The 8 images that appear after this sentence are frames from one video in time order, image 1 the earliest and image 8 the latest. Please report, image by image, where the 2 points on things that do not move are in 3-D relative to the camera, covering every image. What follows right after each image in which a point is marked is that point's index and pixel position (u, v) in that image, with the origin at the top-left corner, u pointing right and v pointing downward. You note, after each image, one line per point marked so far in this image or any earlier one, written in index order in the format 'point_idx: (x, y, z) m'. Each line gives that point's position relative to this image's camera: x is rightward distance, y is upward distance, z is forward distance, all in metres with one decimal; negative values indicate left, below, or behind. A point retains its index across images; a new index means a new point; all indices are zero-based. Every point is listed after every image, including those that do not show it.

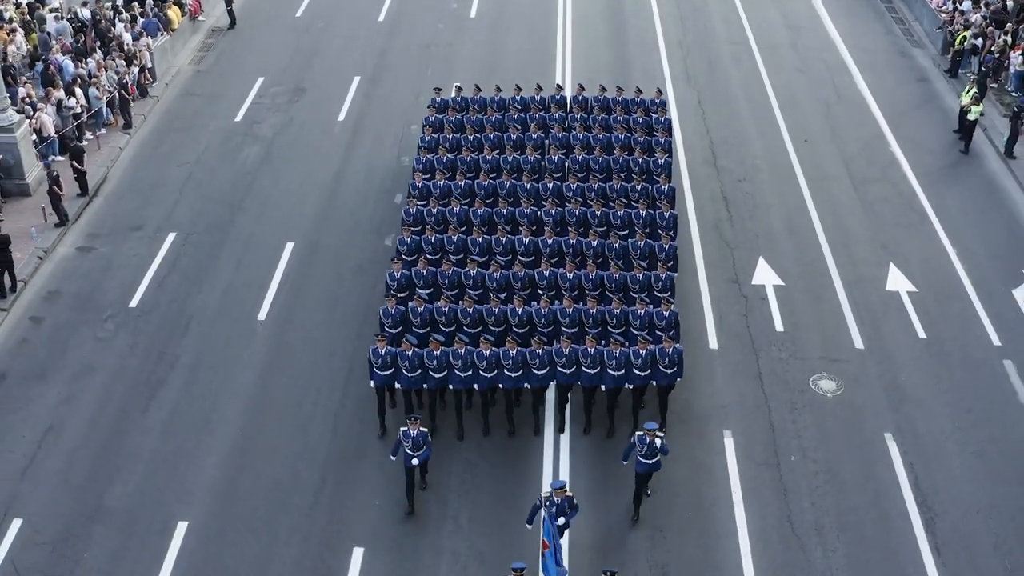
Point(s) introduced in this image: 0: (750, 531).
0: (+3.4, -3.5, +17.3) m
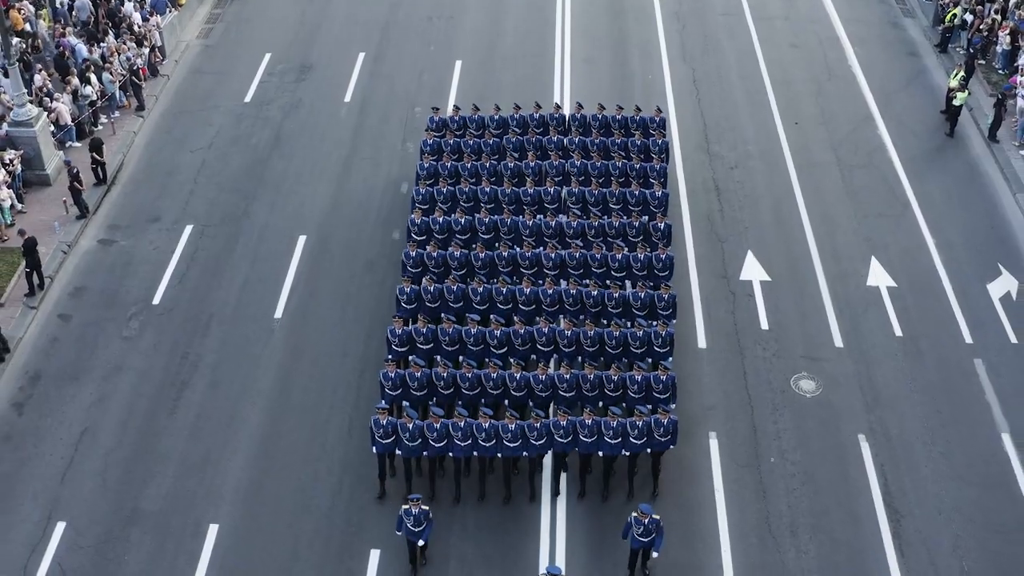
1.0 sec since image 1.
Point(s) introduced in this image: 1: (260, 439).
0: (+3.4, -3.9, +18.8) m
1: (-4.0, -2.3, +19.2) m
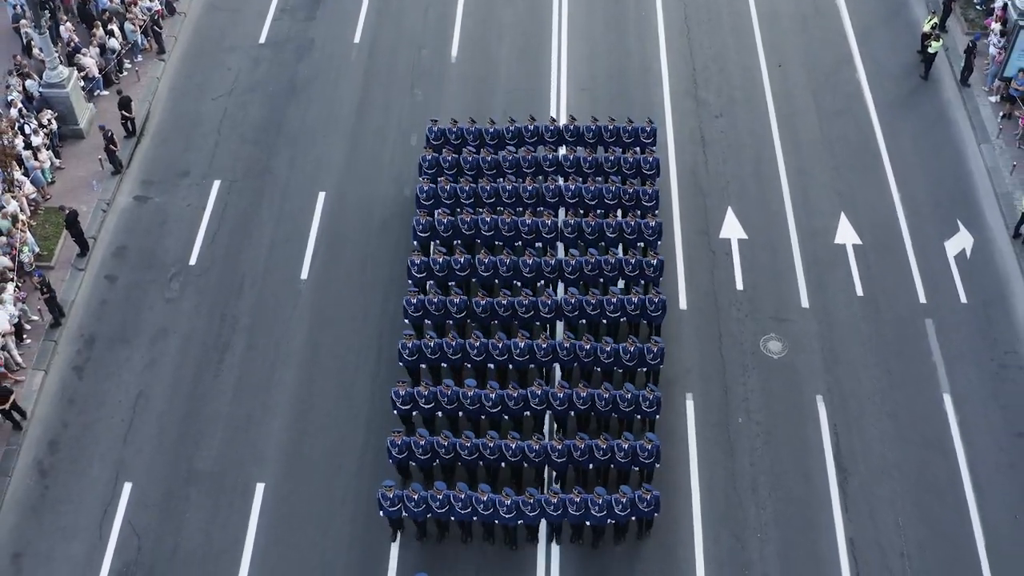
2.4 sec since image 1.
0: (+3.5, -3.7, +22.0) m
1: (-4.0, -2.0, +21.9) m
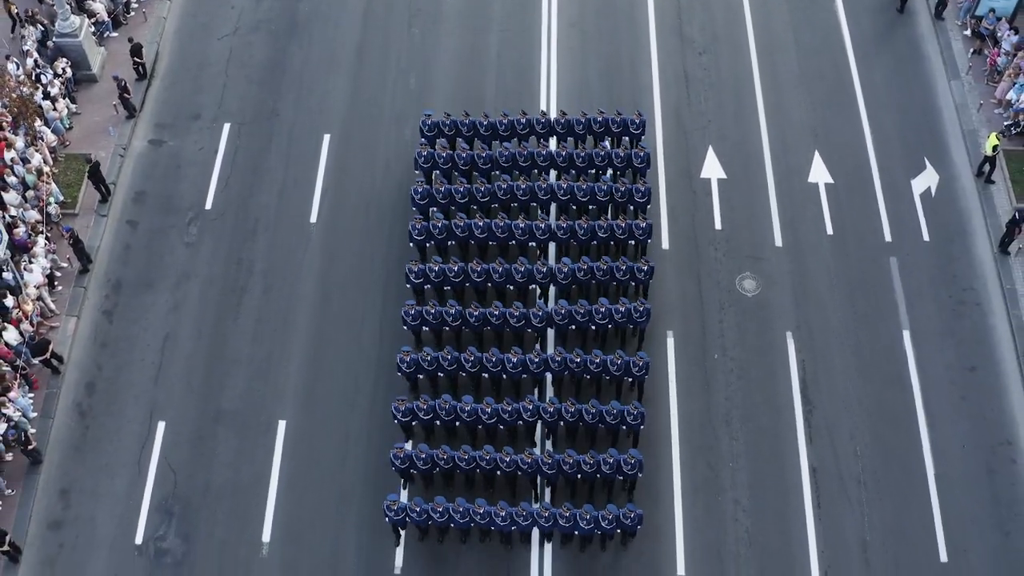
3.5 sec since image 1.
0: (+3.4, -2.7, +24.2) m
1: (-4.0, -1.0, +23.8) m
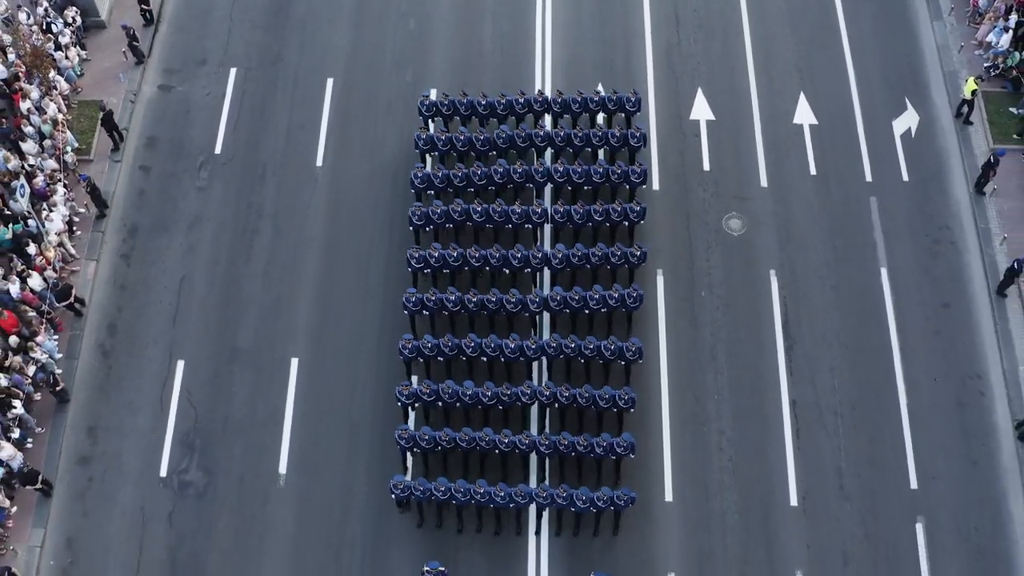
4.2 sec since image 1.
0: (+3.4, -1.5, +25.7) m
1: (-4.0, +0.1, +25.0) m
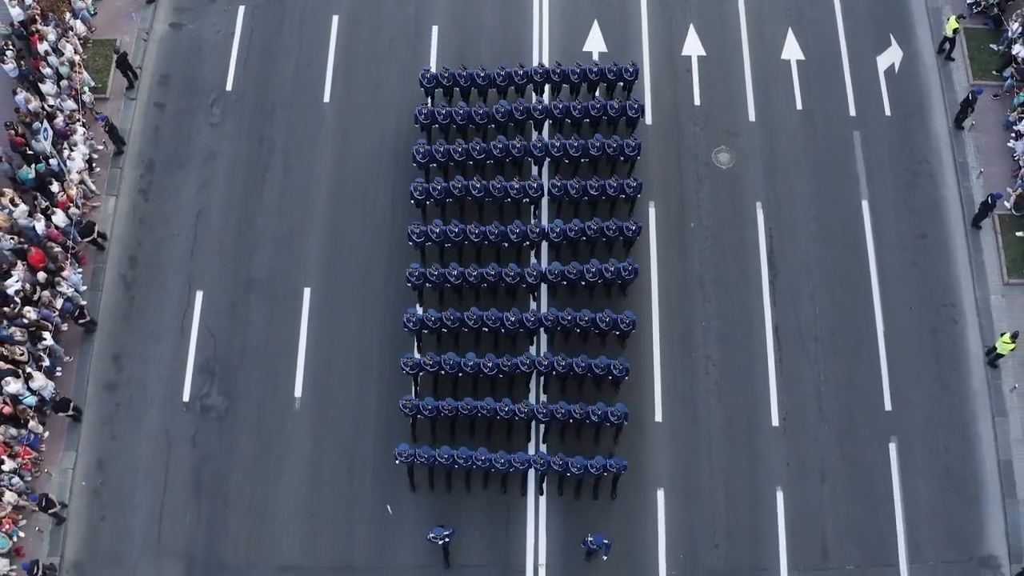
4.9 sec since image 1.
0: (+3.4, 0.0, +27.1) m
1: (-4.0, +1.6, +26.2) m
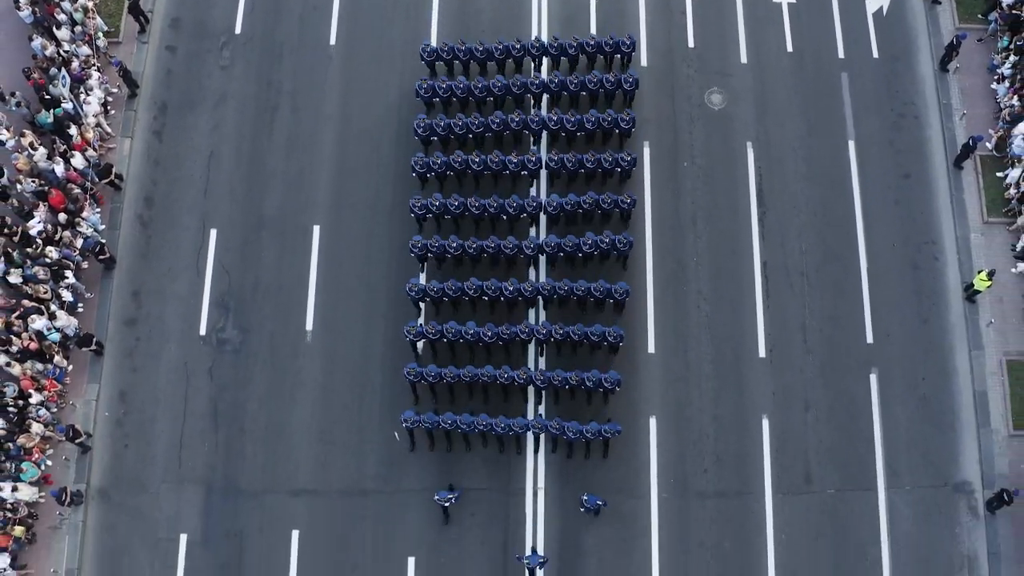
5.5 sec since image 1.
0: (+3.4, +1.4, +28.3) m
1: (-4.0, +3.0, +27.2) m
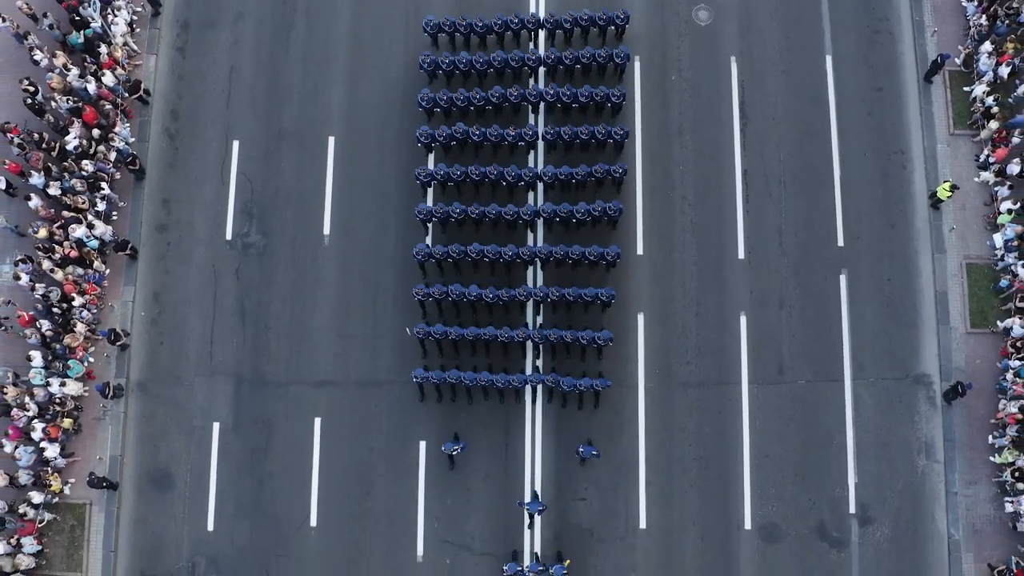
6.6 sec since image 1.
0: (+3.4, +3.7, +30.3) m
1: (-4.0, +5.2, +28.9) m
